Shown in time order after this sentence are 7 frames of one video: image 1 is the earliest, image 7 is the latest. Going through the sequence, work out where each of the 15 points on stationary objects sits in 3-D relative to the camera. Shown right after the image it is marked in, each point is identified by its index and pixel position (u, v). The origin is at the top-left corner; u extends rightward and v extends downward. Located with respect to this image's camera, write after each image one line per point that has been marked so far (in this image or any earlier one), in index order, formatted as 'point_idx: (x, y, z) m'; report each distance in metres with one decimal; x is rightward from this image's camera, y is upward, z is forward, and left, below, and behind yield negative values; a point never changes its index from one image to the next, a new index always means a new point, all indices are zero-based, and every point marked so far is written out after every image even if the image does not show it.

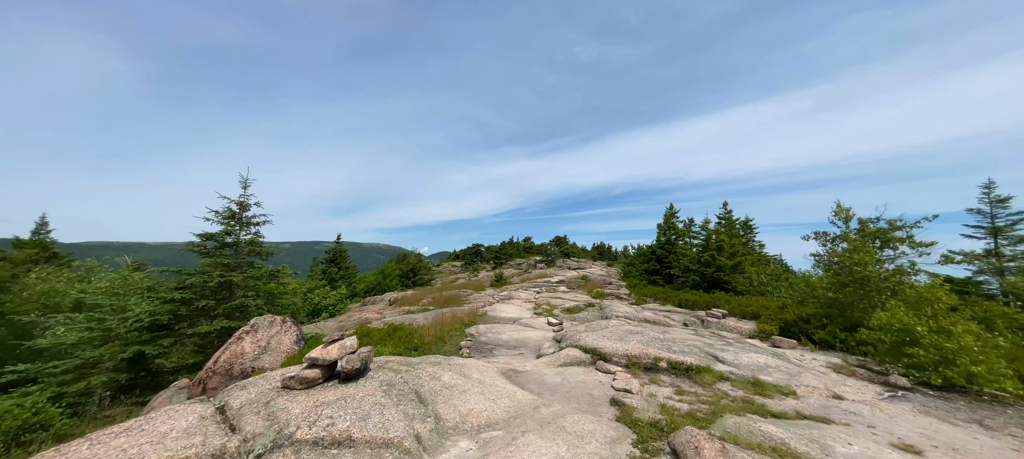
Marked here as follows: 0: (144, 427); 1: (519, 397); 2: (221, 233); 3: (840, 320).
0: (-6.4, -3.4, +5.5) m
1: (+0.2, -4.1, +7.8) m
2: (-13.5, -0.2, +14.8) m
3: (+13.1, -3.6, +12.6) m
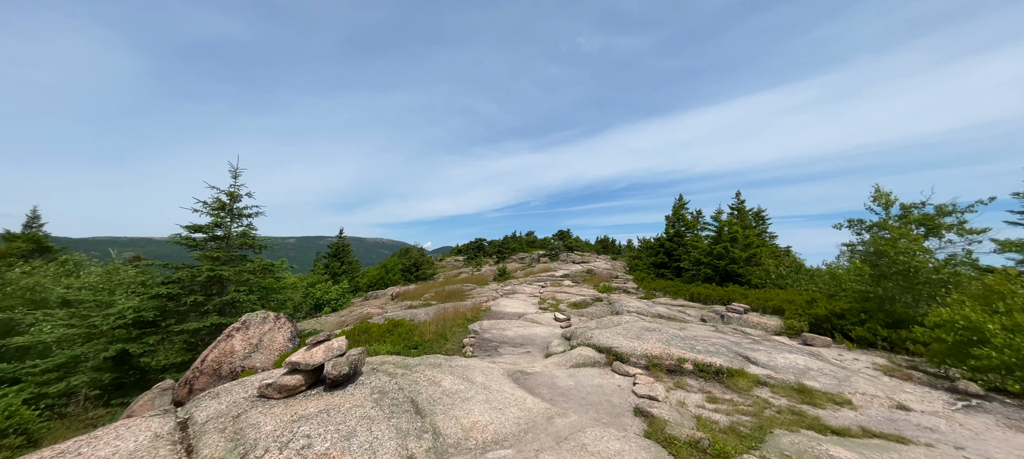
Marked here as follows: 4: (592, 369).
0: (-6.2, -3.2, +4.6) m
1: (+0.4, -3.8, +6.9) m
2: (-13.3, +0.1, +13.9) m
3: (+13.4, -3.1, +11.4) m
4: (+2.4, -4.2, +9.5) m
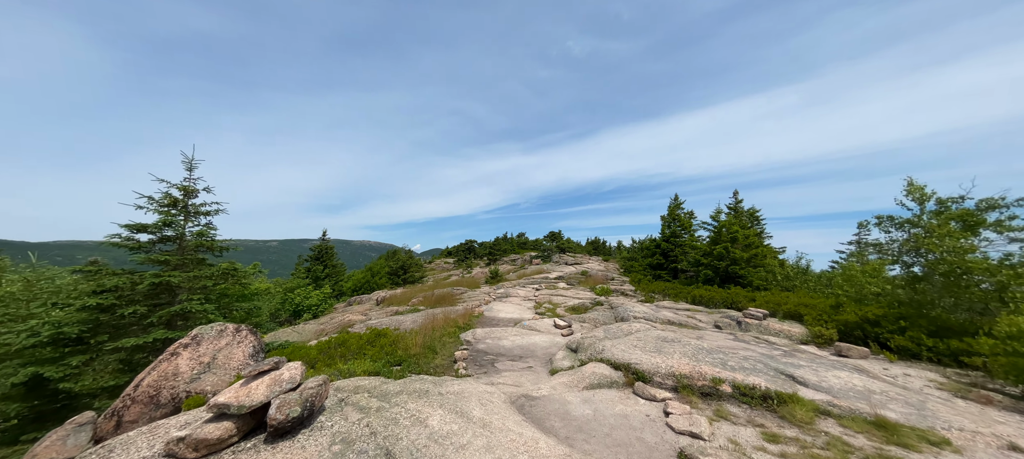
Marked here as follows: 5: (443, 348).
0: (-6.0, -3.1, +2.8) m
1: (+0.5, -3.7, +5.3) m
2: (-13.4, +0.2, +11.9) m
3: (+13.3, -3.0, +10.3) m
4: (+2.5, -4.1, +7.9) m
5: (-2.9, -4.9, +13.2) m
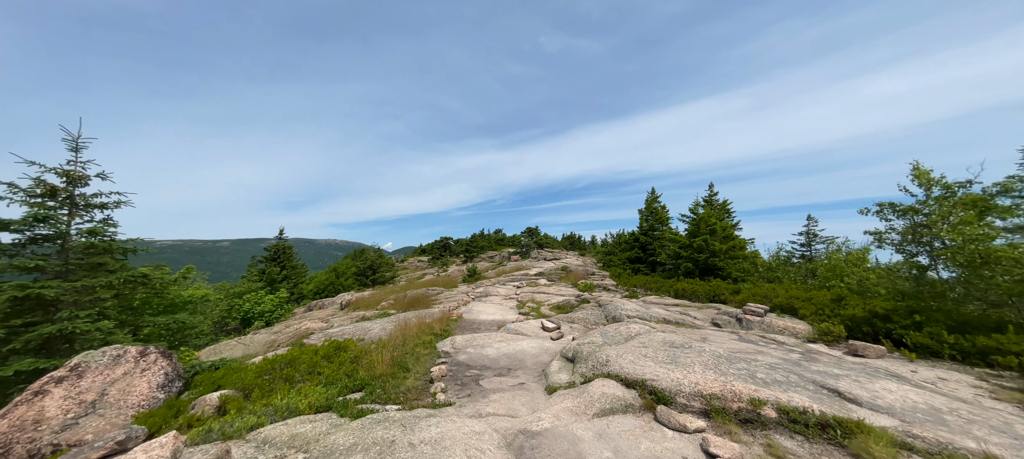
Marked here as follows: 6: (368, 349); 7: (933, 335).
0: (-5.7, -3.0, +0.5) m
1: (+0.6, -3.5, +3.6) m
2: (-13.8, +0.3, +9.0) m
3: (+13.0, -2.6, +9.6) m
4: (+2.3, -3.9, +6.4) m
5: (-3.4, -4.7, +11.2) m
6: (-5.8, -4.8, +12.6) m
7: (+12.5, -3.1, +9.4) m
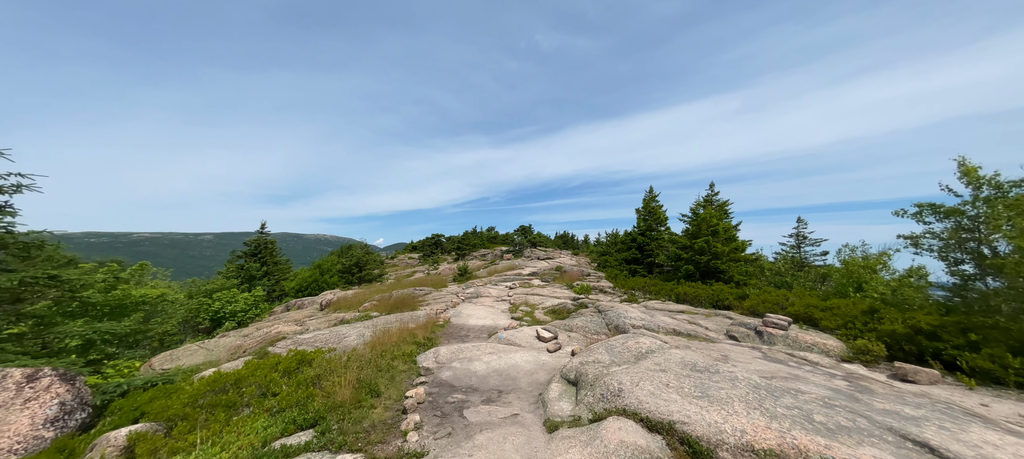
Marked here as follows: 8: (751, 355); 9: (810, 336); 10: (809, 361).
0: (-5.7, -2.9, -1.3) m
1: (+0.5, -3.5, +1.9) m
2: (-13.9, +0.5, +7.0) m
3: (+12.8, -2.8, +8.2) m
4: (+2.2, -3.9, +4.8) m
5: (-3.7, -4.6, +9.5) m
6: (-6.1, -4.6, +10.8) m
7: (+12.3, -3.2, +8.0) m
8: (+7.5, -3.9, +9.9) m
9: (+10.3, -3.7, +10.9) m
10: (+8.8, -3.9, +9.2) m
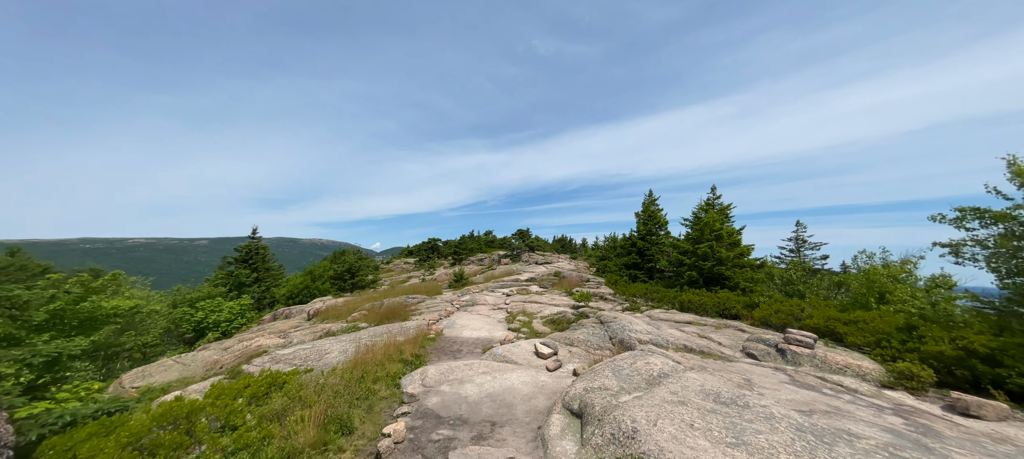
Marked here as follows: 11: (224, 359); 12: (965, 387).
0: (-5.7, -3.0, -2.5) m
1: (+0.4, -3.7, +0.7) m
2: (-14.1, +0.3, +5.7) m
3: (+12.6, -3.0, +7.1) m
4: (+2.1, -4.0, +3.6) m
5: (-3.8, -4.8, +8.2) m
6: (-6.2, -4.9, +9.5) m
7: (+12.1, -3.4, +6.9) m
8: (+7.4, -4.1, +8.8) m
9: (+10.1, -3.9, +9.8) m
10: (+8.6, -4.0, +8.1) m
11: (-17.3, -7.7, +19.1) m
12: (+11.8, -4.1, +8.2) m
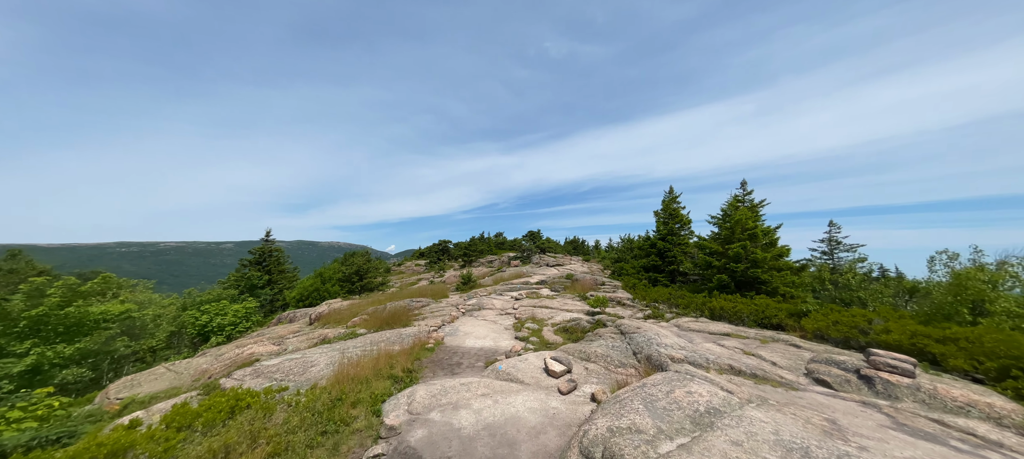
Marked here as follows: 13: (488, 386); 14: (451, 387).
0: (-6.2, -2.8, -4.2) m
1: (+0.1, -3.4, -1.3) m
2: (-14.2, +0.4, +4.4) m
3: (+12.6, -2.7, +4.5) m
4: (+1.9, -3.8, +1.5) m
5: (-3.8, -4.7, +6.4) m
6: (-6.2, -4.7, +7.8) m
7: (+12.1, -3.1, +4.3) m
8: (+7.4, -3.9, +6.5) m
9: (+10.2, -3.6, +7.3) m
10: (+8.6, -3.8, +5.7) m
11: (-16.8, -7.7, +17.9) m
12: (+11.8, -3.8, +5.7) m
13: (-0.8, -5.2, +10.4) m
14: (-1.9, -5.1, +10.1) m
